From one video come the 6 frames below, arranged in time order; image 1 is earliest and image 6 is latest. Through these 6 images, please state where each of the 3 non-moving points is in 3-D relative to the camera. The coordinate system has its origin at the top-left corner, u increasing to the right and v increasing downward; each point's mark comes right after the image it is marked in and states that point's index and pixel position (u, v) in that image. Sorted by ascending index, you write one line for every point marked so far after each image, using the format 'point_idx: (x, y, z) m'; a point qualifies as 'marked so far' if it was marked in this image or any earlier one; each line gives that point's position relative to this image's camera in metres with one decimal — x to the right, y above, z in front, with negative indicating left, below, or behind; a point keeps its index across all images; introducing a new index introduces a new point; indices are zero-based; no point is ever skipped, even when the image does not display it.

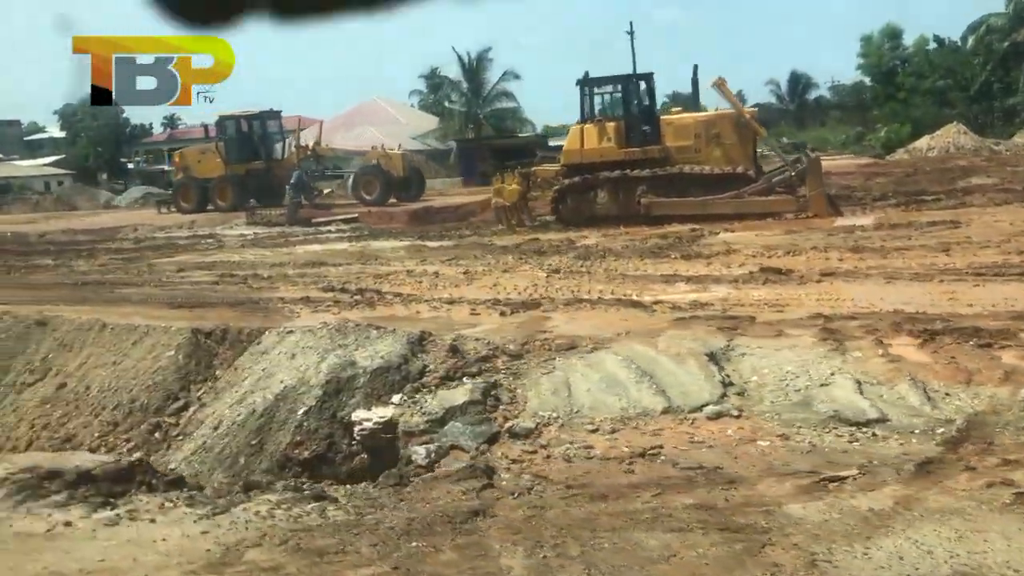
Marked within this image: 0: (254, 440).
0: (-2.1, -1.3, +8.0) m
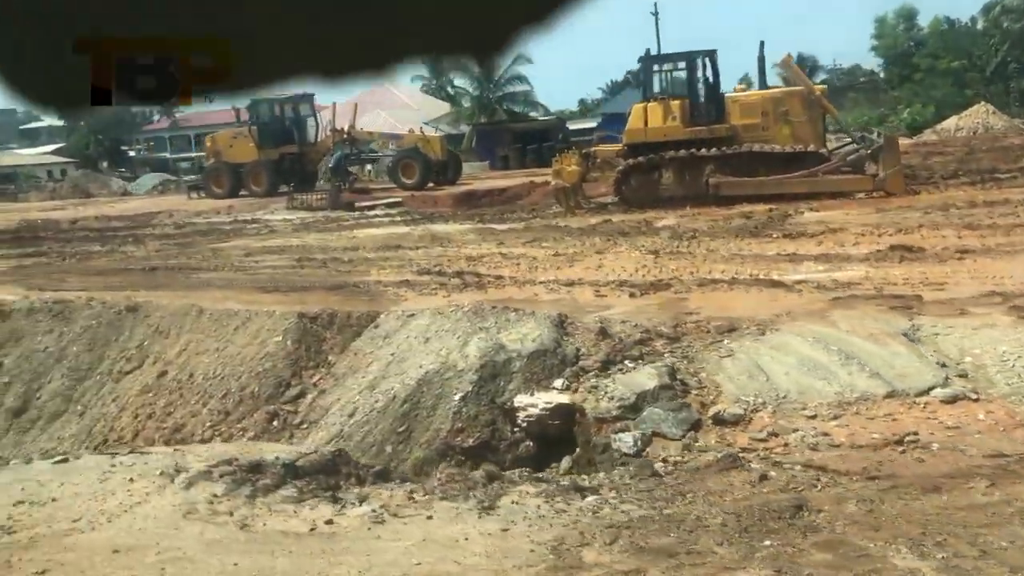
0: (-0.9, -1.1, +7.6) m
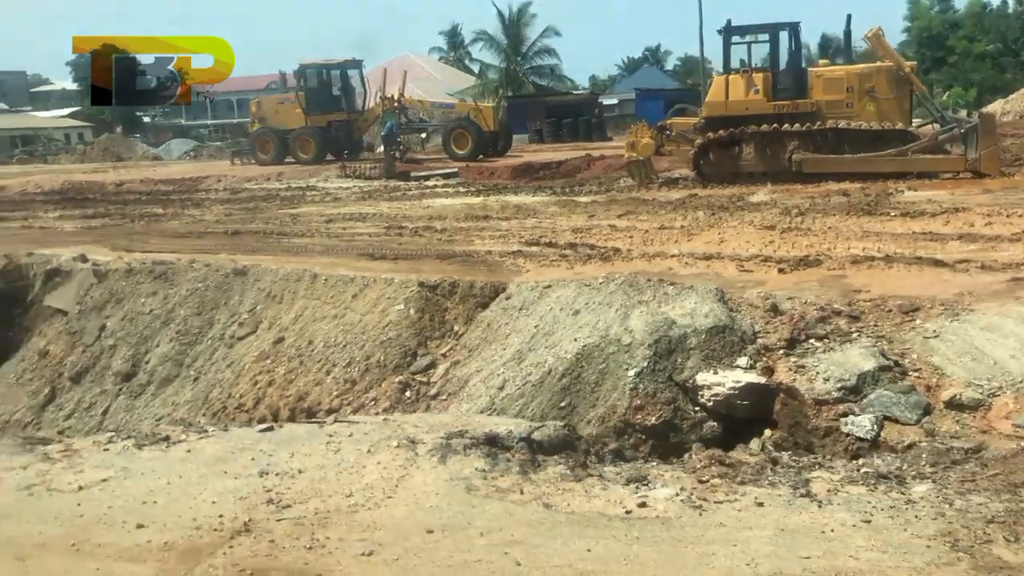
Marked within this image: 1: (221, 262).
0: (+0.4, -0.9, +7.2) m
1: (-3.3, +0.3, +10.8) m
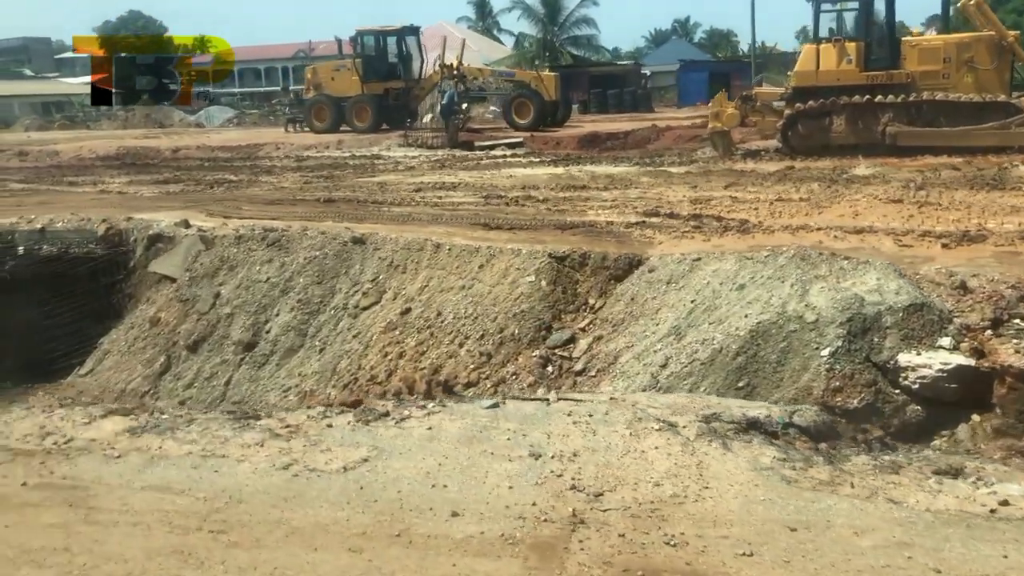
0: (+1.7, -0.7, +6.9) m
1: (-1.9, +0.6, +10.5) m
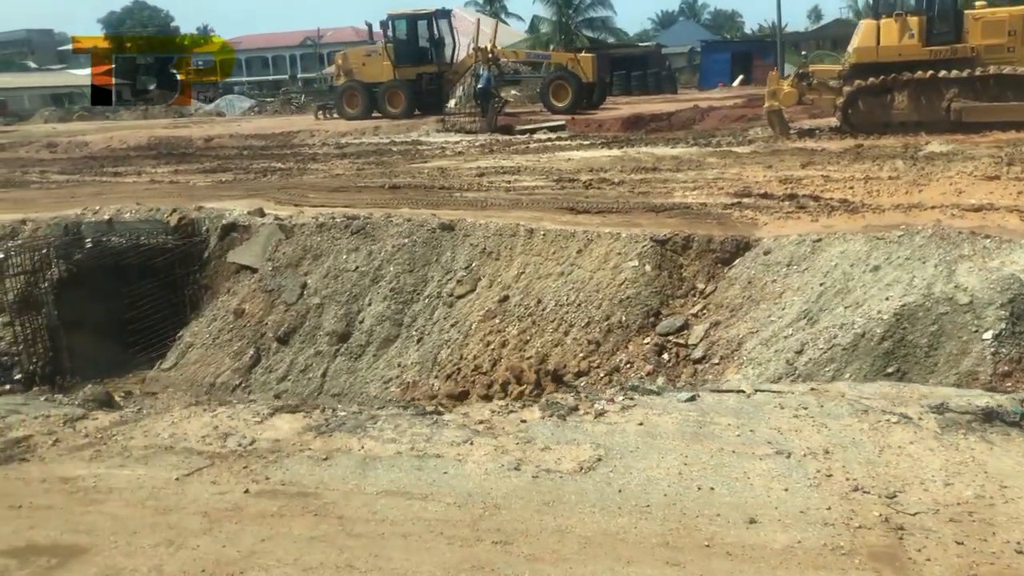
0: (+2.6, -0.6, +6.6) m
1: (-1.0, +0.8, +10.2) m
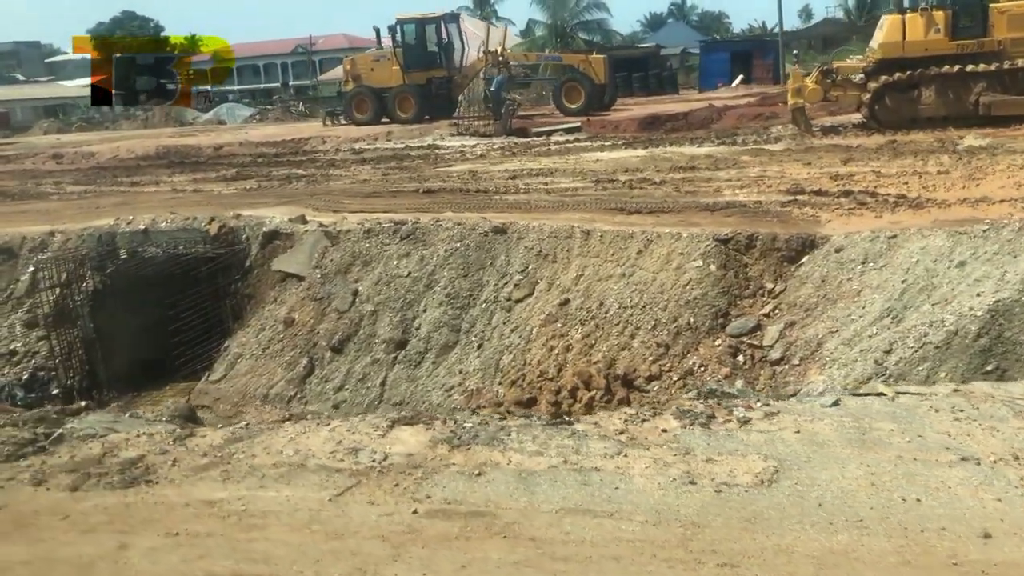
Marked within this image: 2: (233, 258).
0: (+3.2, -0.5, +6.4) m
1: (-0.4, +0.7, +10.0) m
2: (-3.2, +0.3, +11.0) m
